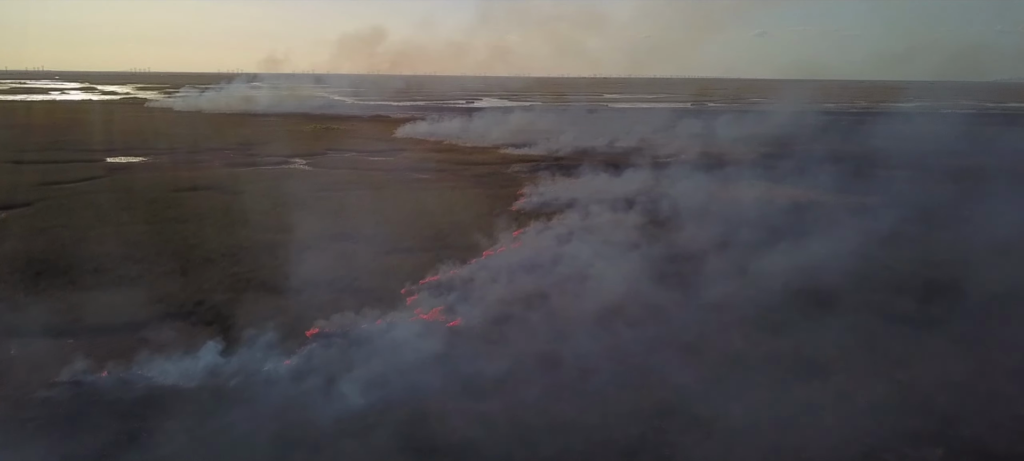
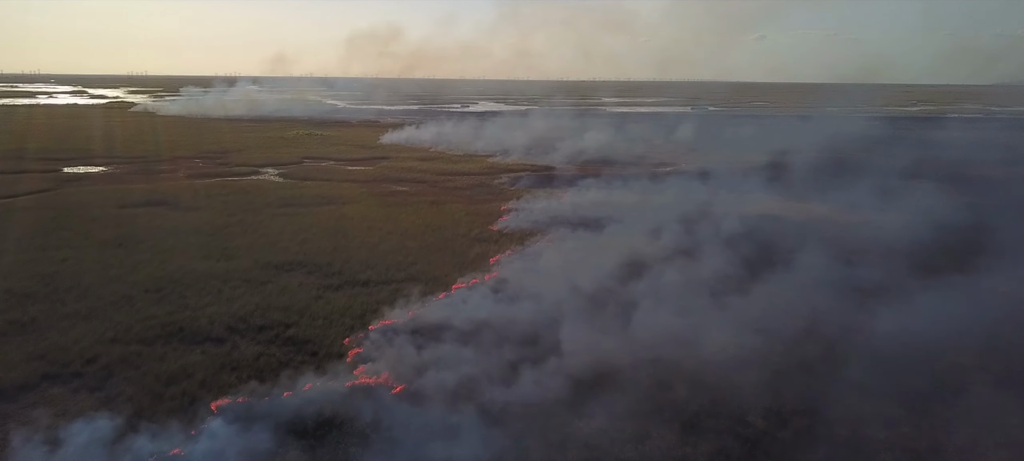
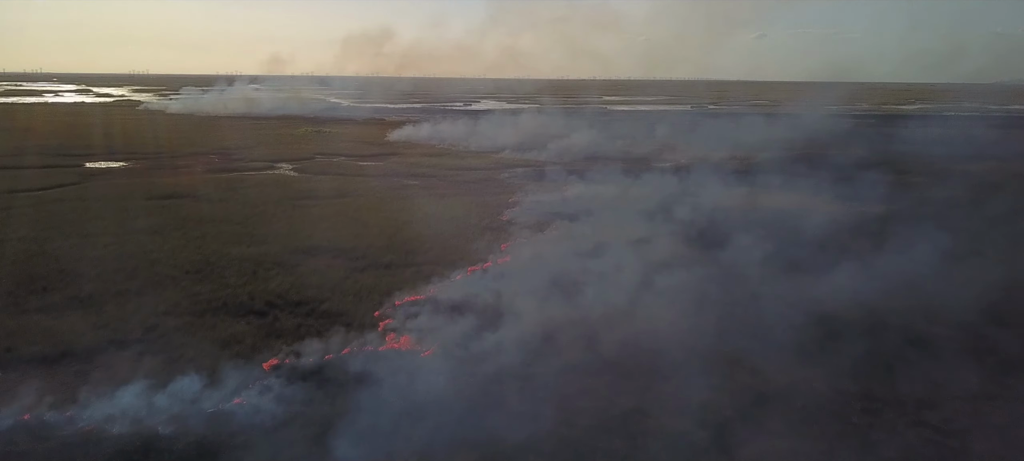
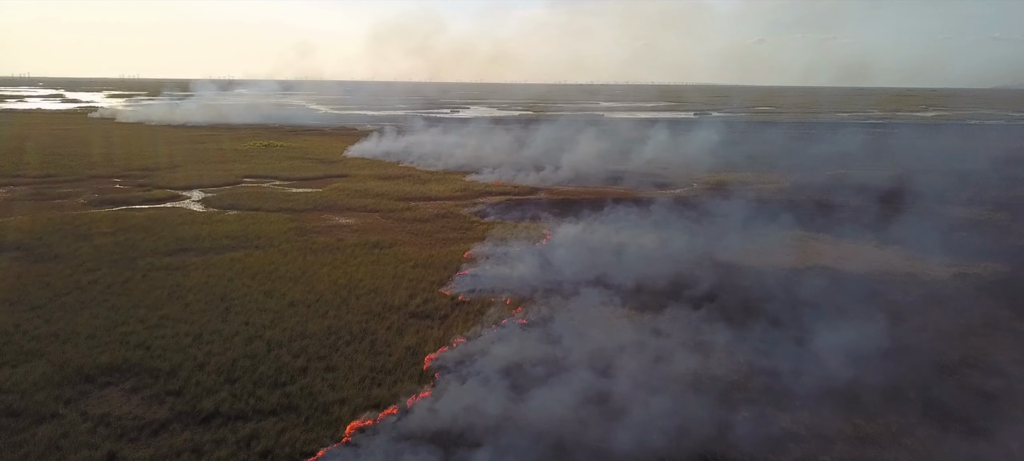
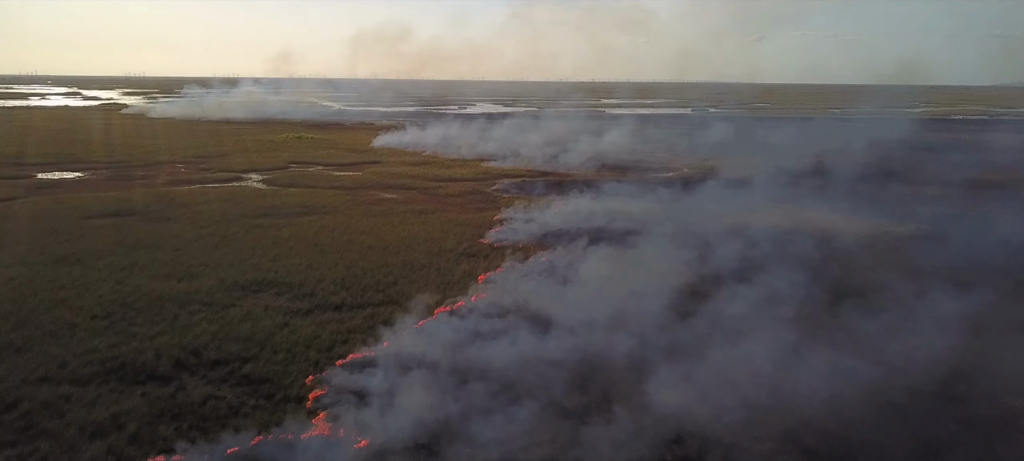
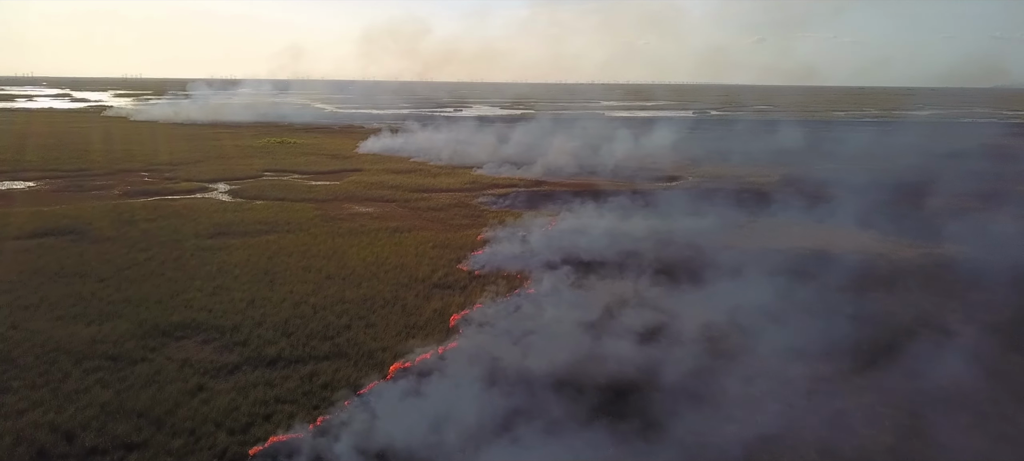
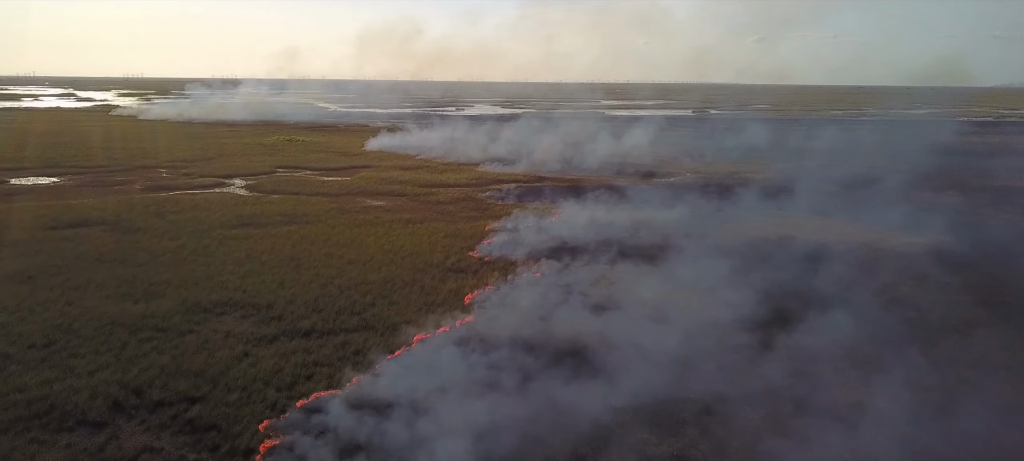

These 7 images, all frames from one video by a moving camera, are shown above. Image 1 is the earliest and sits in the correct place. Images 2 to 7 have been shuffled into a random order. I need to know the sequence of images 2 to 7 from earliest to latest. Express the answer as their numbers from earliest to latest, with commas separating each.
3, 2, 5, 7, 6, 4
